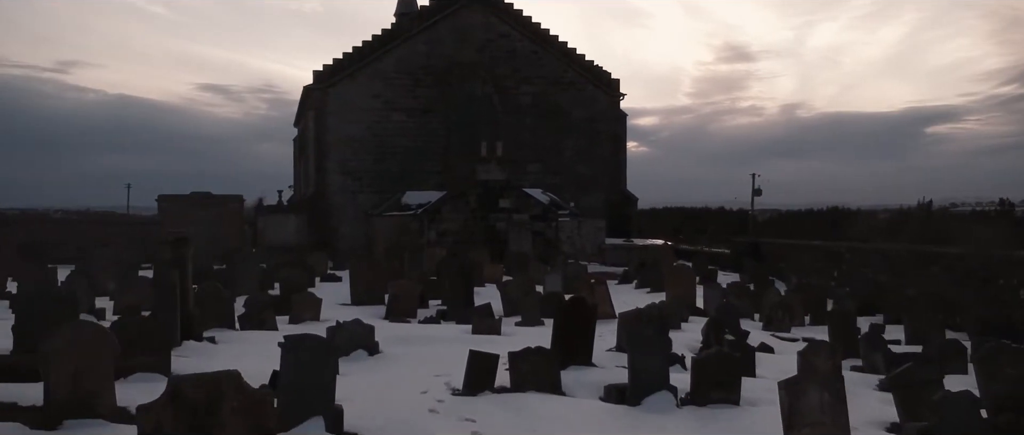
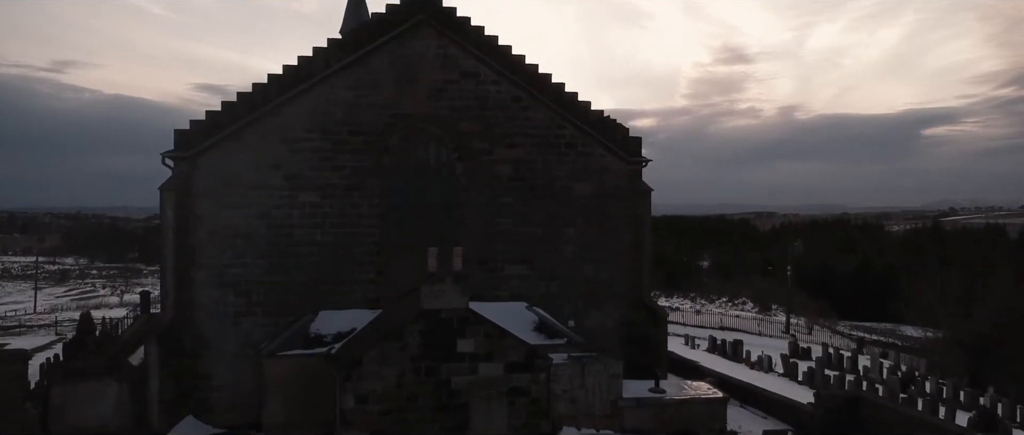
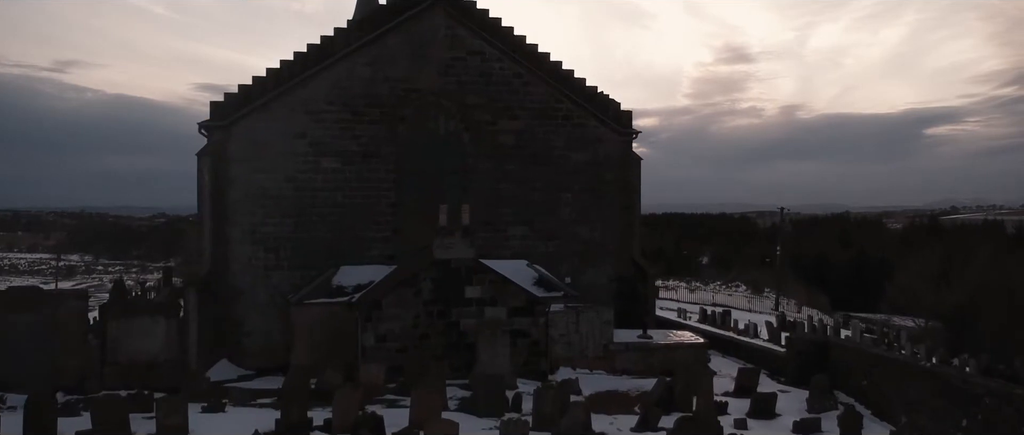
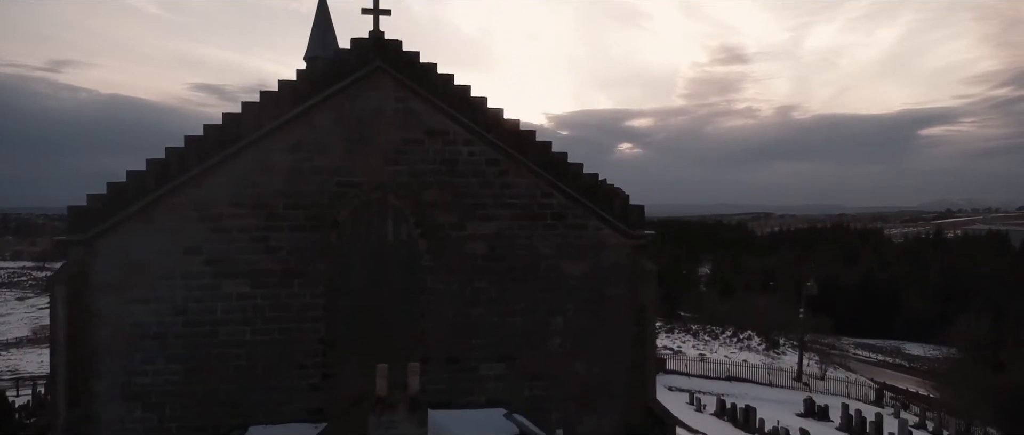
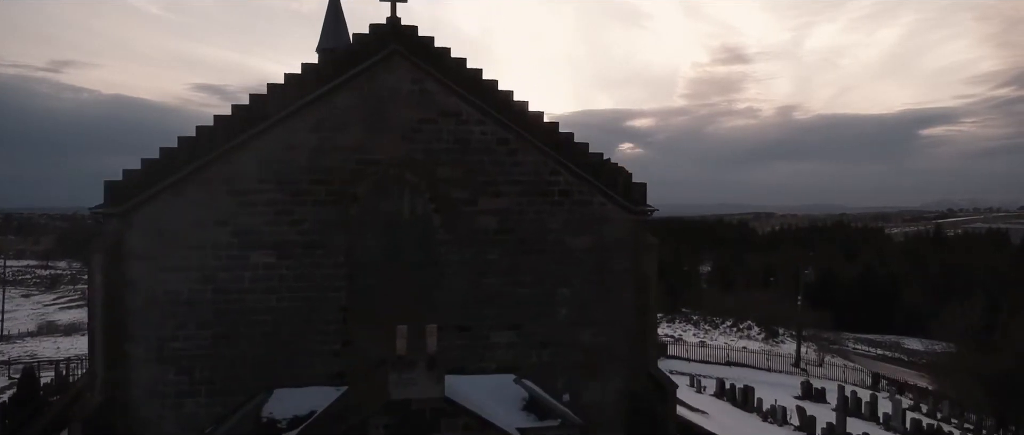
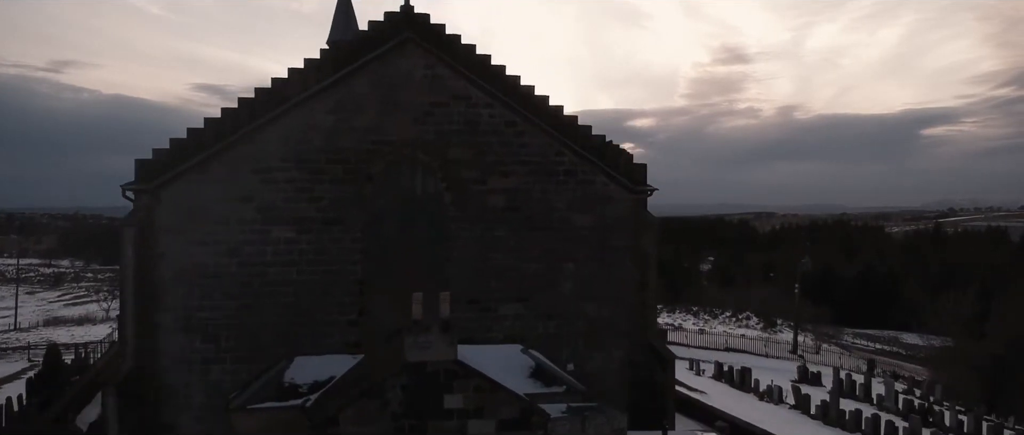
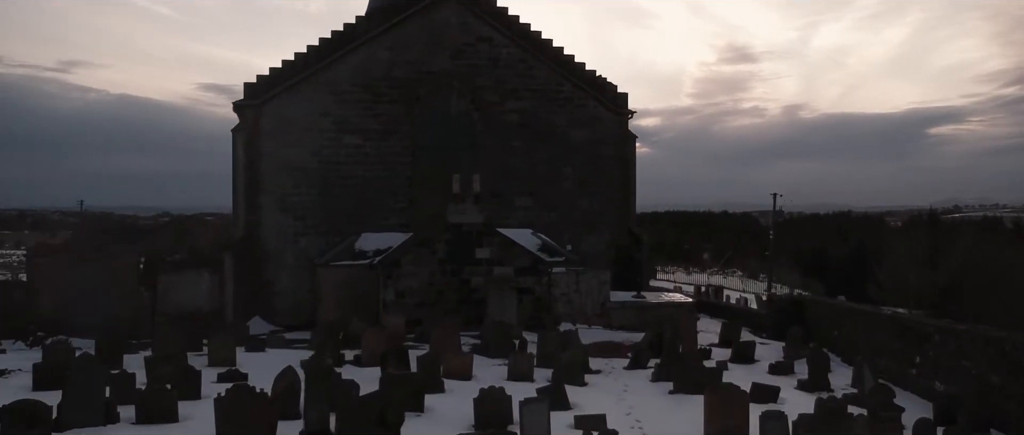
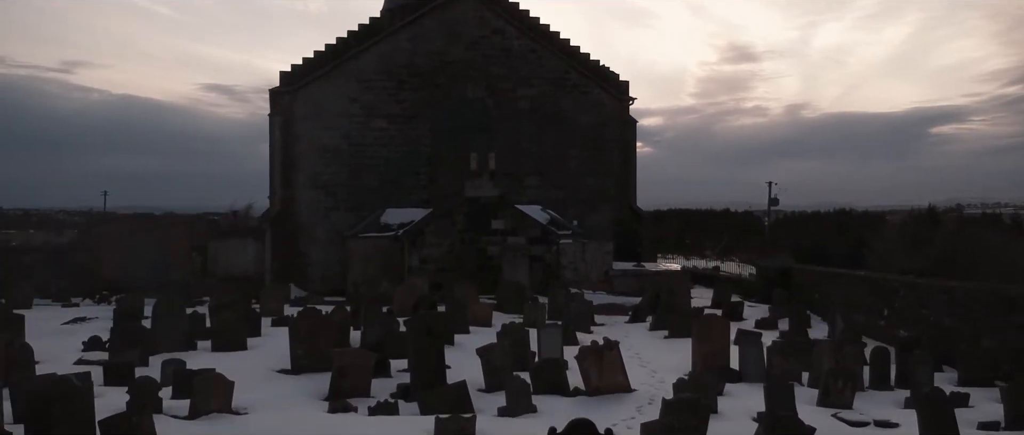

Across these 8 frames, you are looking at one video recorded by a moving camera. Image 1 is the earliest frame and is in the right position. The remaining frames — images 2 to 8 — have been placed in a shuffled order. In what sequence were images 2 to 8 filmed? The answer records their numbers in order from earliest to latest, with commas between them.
8, 7, 3, 2, 6, 5, 4
